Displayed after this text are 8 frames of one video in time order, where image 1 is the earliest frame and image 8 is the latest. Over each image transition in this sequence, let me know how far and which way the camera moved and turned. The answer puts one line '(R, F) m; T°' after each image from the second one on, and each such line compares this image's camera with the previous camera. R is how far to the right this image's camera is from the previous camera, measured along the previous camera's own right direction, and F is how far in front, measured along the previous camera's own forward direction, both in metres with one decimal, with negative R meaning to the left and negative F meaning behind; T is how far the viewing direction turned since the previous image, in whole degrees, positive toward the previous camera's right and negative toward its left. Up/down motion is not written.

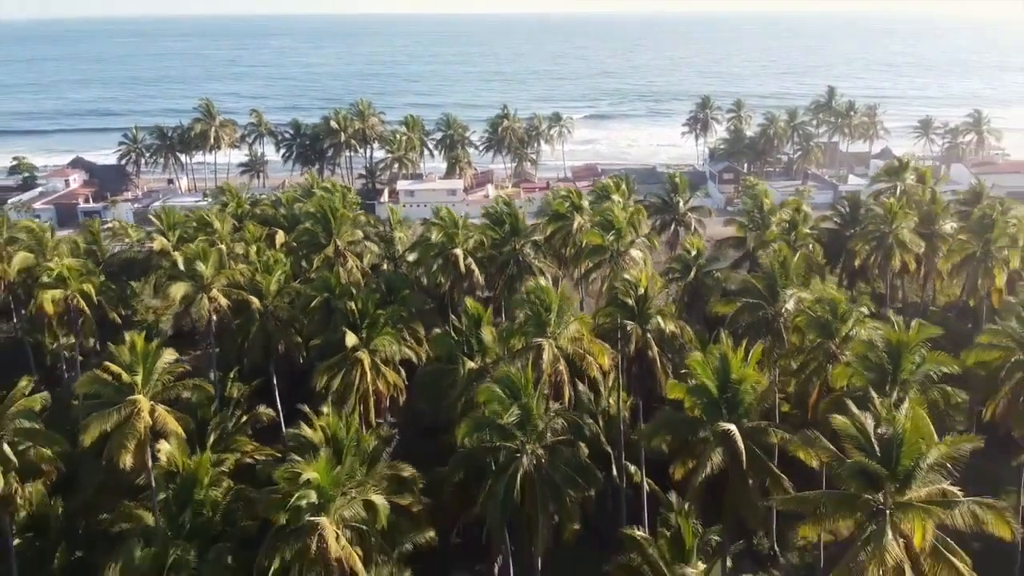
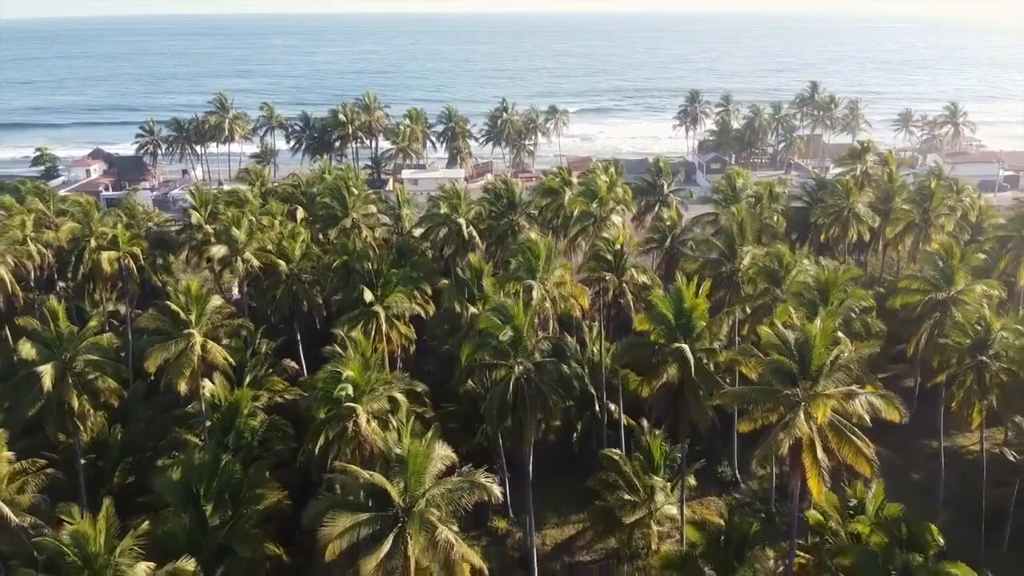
(+0.2, -4.5) m; 0°
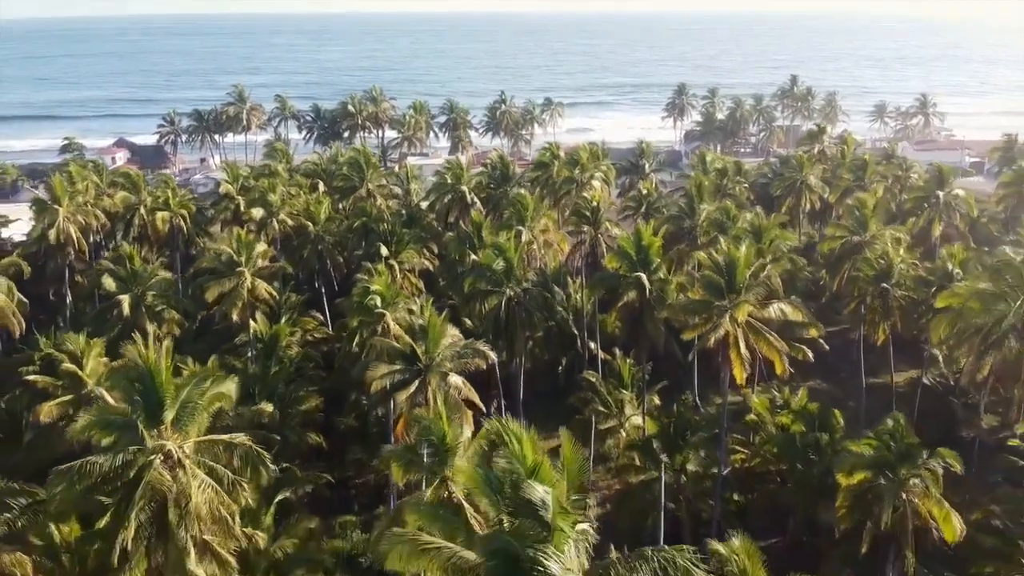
(+0.3, -6.2) m; 0°
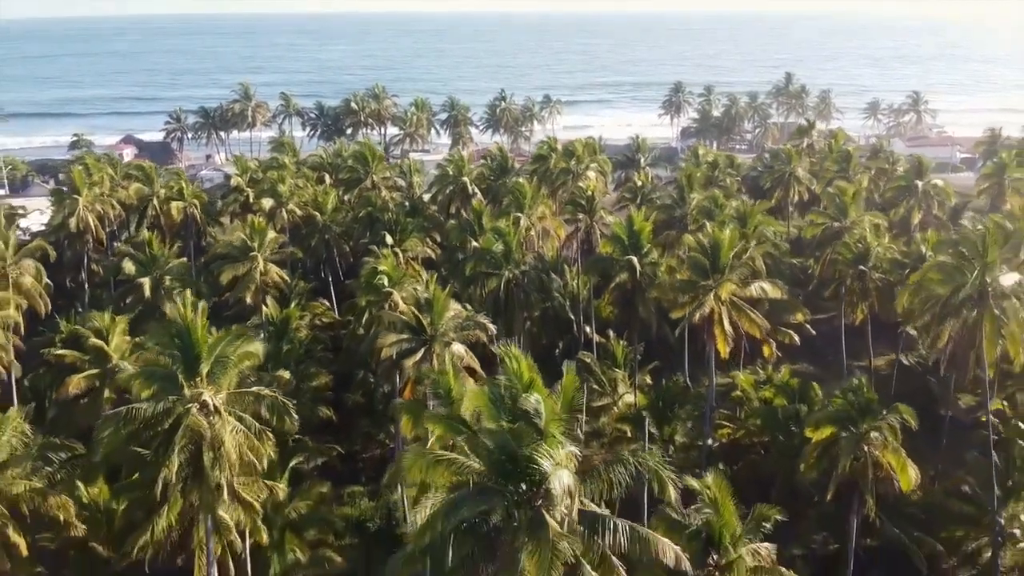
(+0.1, -1.9) m; 0°
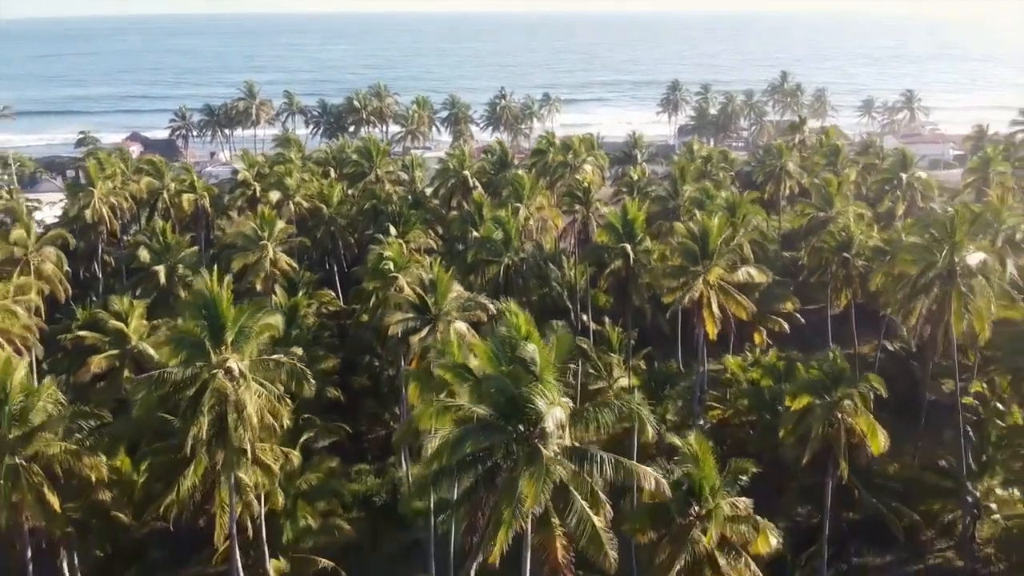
(0.0, -1.6) m; 0°
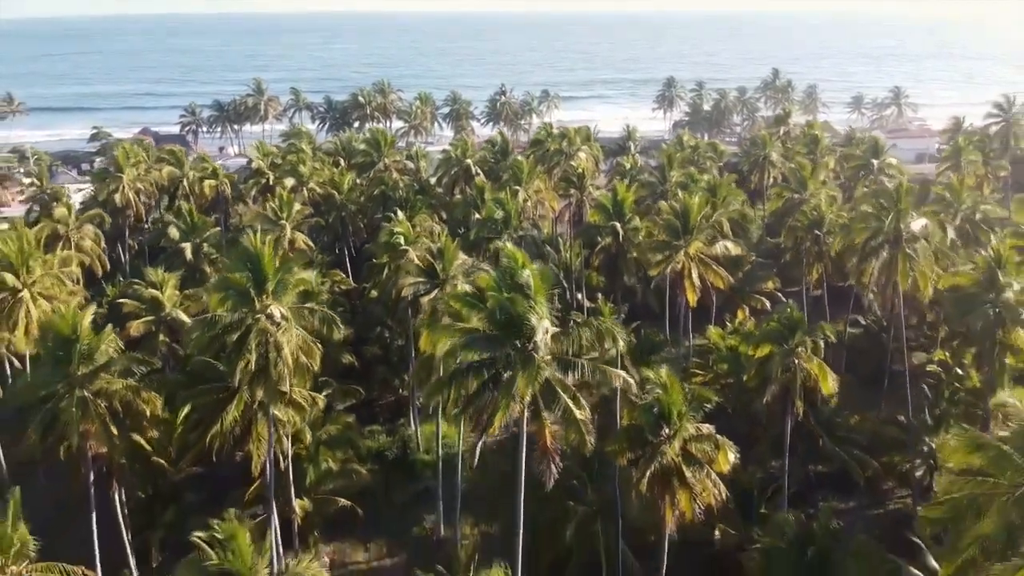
(0.0, -3.2) m; 0°
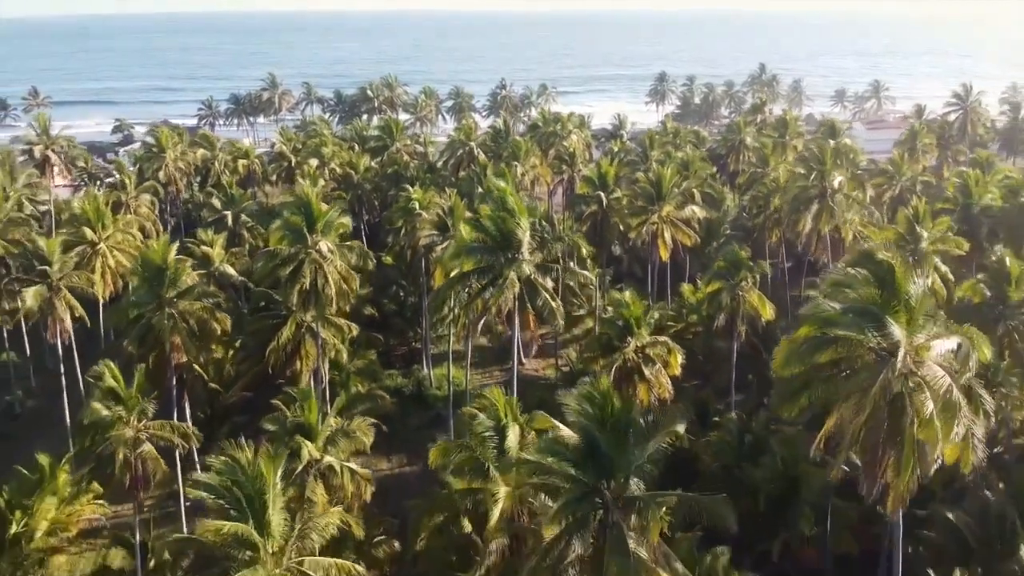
(+0.1, -6.0) m; 0°
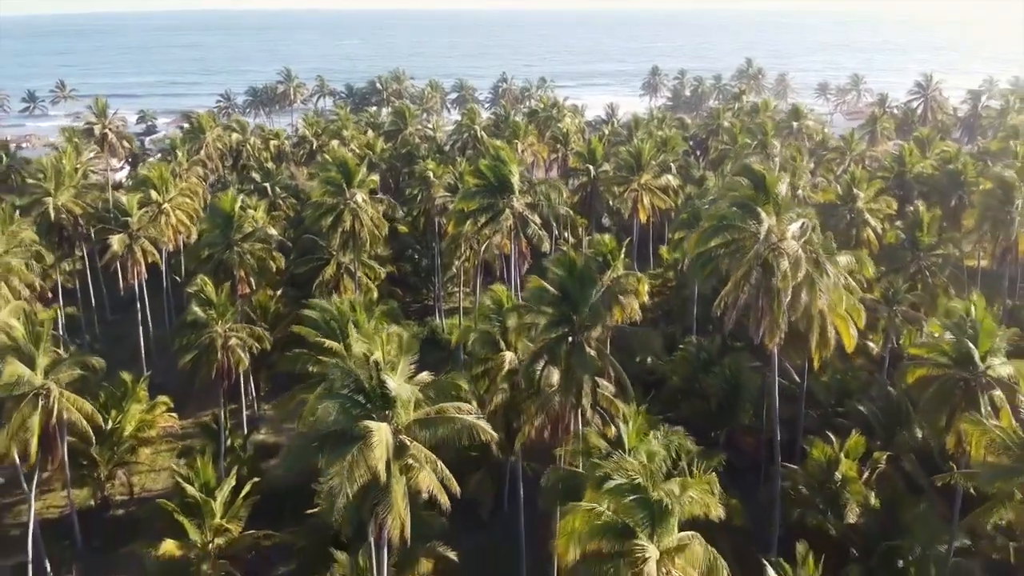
(0.0, -6.8) m; 0°
